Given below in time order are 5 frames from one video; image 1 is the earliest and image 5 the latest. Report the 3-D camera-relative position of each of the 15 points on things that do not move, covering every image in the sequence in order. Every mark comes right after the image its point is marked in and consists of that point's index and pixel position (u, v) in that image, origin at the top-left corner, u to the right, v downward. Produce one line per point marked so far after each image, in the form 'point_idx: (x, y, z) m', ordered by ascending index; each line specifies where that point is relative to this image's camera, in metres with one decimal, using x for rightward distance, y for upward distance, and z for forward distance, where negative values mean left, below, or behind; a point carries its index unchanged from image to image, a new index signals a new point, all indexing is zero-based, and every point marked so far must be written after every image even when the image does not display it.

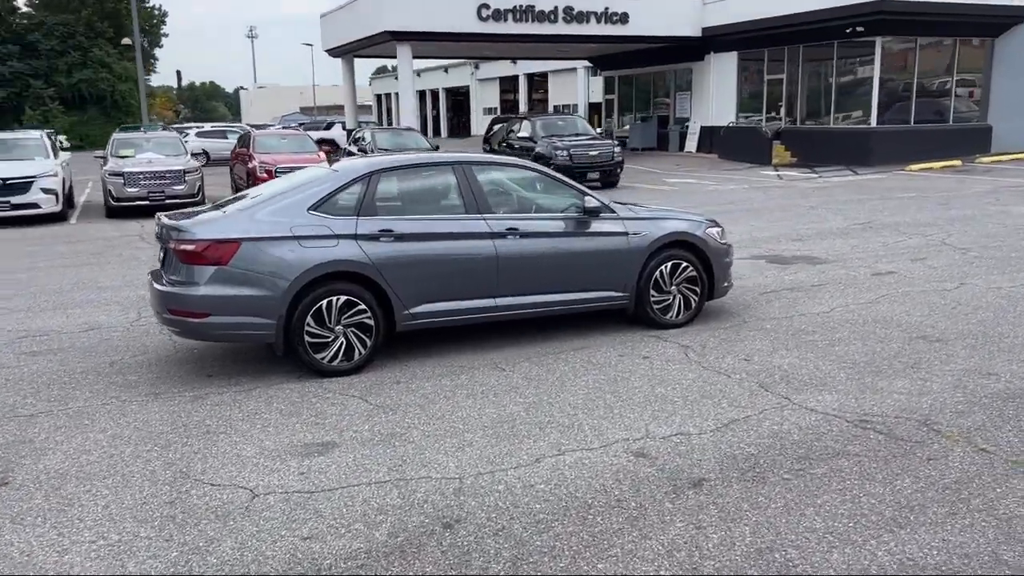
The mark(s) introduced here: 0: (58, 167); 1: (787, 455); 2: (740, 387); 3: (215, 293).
0: (-10.2, +2.7, +19.7) m
1: (+1.4, -0.9, +4.5) m
2: (+1.5, -0.7, +5.7) m
3: (-2.1, 0.0, +5.9) m
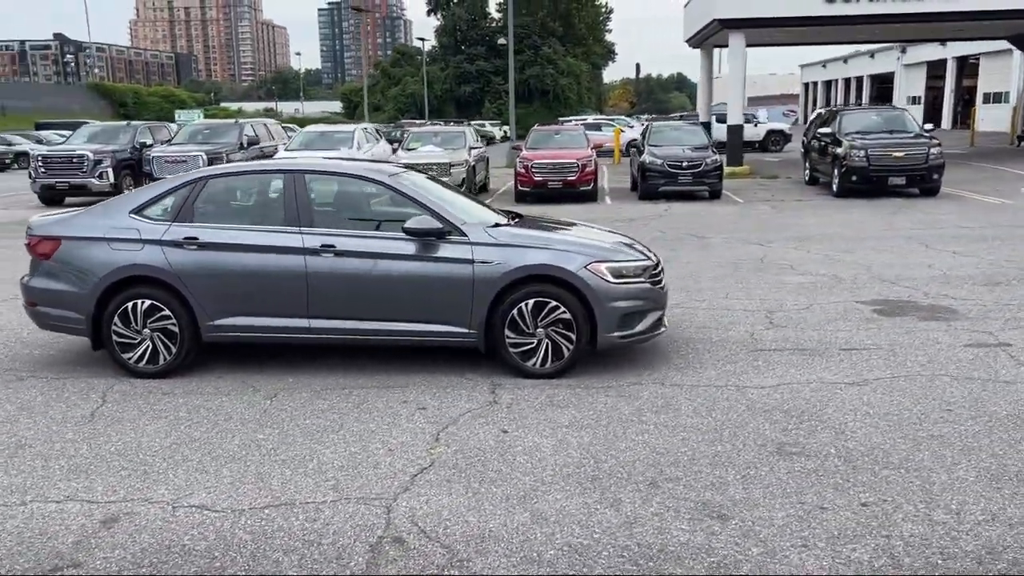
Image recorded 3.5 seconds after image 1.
0: (-4.0, +3.4, +22.3) m
1: (-1.2, -1.1, +3.6) m
2: (-0.6, -0.9, +4.6) m
3: (-3.5, 0.0, +6.5) m
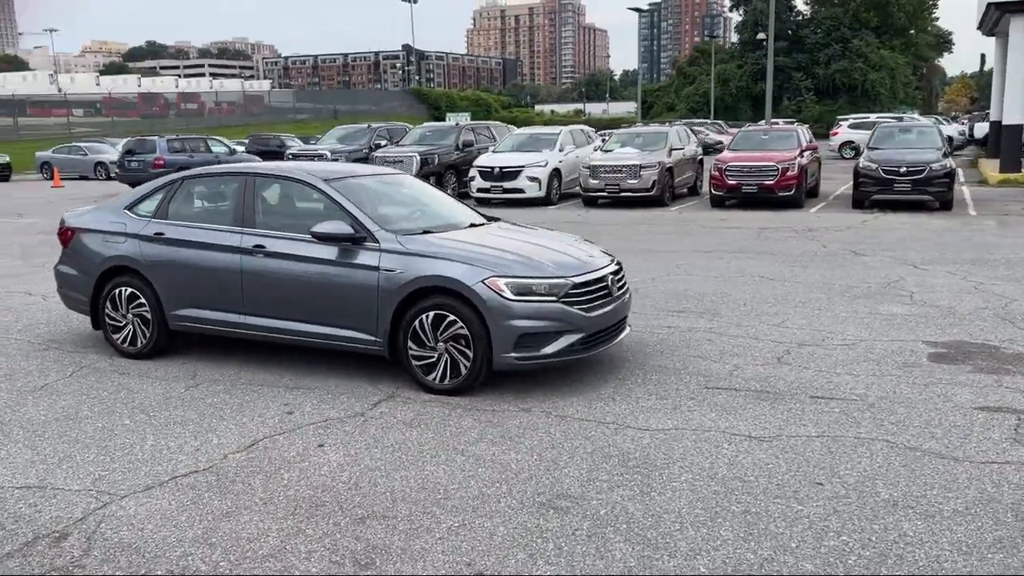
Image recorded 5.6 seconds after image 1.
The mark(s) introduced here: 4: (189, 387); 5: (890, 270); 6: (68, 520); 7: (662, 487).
0: (+1.2, +3.4, +22.5) m
1: (-2.8, -1.1, +4.0) m
2: (-1.8, -1.0, +4.7) m
3: (-3.9, +0.2, +7.5) m
4: (-2.3, -0.7, +6.3) m
5: (+4.8, +0.2, +11.1) m
6: (-2.0, -1.1, +4.0) m
7: (+0.8, -1.0, +4.3) m
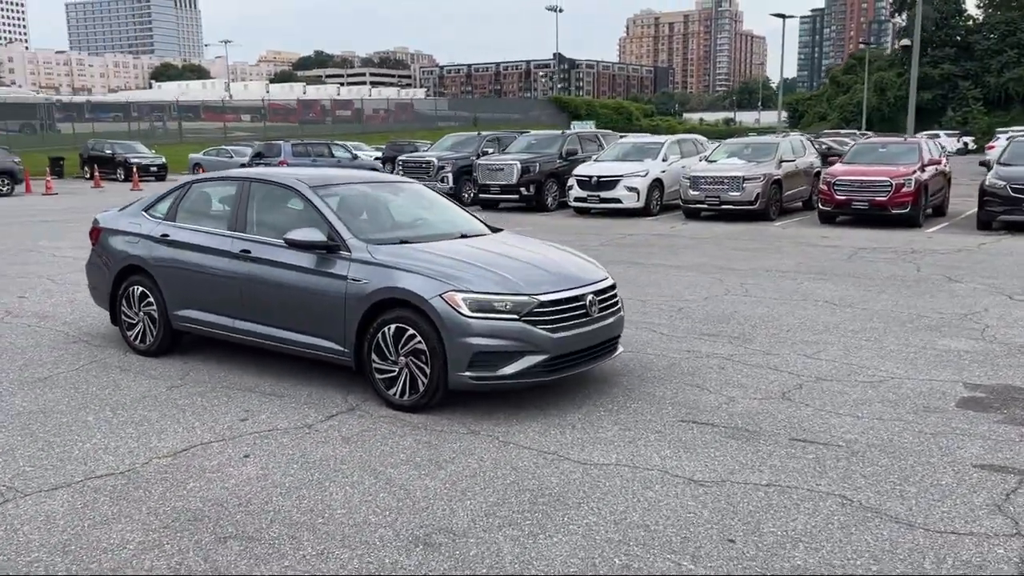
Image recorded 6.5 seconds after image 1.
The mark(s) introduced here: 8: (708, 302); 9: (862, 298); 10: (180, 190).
0: (+3.7, +3.0, +21.9) m
1: (-3.3, -1.1, +4.2) m
2: (-2.2, -1.0, +4.8) m
3: (-3.8, +0.2, +7.8) m
4: (-2.5, -0.7, +6.4) m
5: (+5.3, -0.1, +10.0) m
6: (-2.6, -1.1, +4.1) m
7: (+0.2, -1.1, +3.9) m
8: (+2.2, -0.2, +10.0) m
9: (+4.0, -0.1, +10.1) m
10: (-2.8, +0.8, +7.3) m
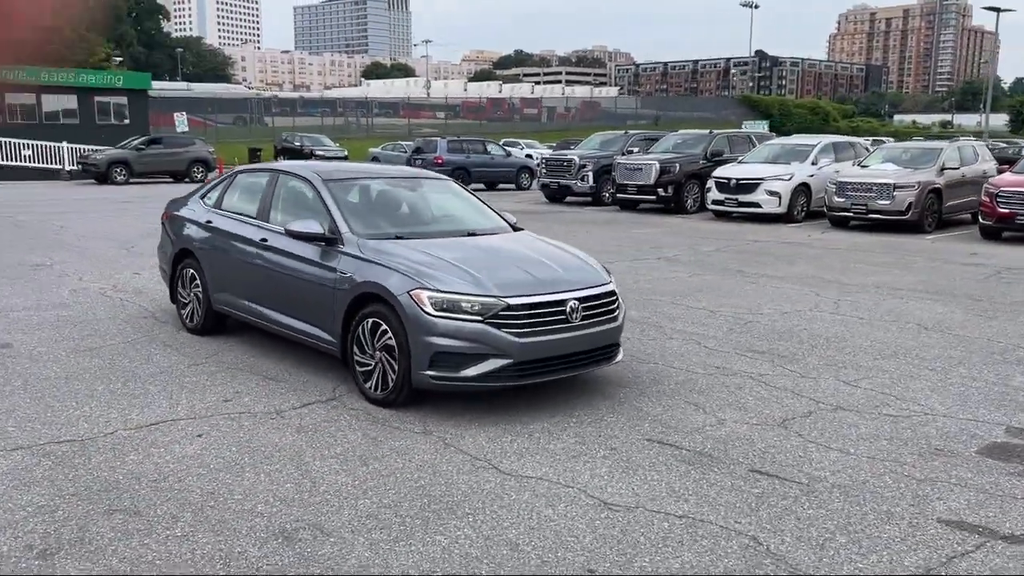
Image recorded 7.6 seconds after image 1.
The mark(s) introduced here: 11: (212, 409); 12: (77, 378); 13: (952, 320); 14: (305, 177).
0: (+7.0, +2.7, +20.6) m
1: (-3.8, -0.9, +4.8) m
2: (-2.6, -0.9, +5.2) m
3: (-3.4, +0.4, +8.5) m
4: (-2.5, -0.6, +6.8) m
5: (+5.9, -0.4, +8.7) m
6: (-3.1, -0.9, +4.6) m
7: (-0.4, -1.1, +3.8) m
8: (+2.9, -0.3, +9.3) m
9: (+4.7, -0.4, +9.0) m
10: (-2.5, +1.0, +7.7) m
11: (-1.9, -0.8, +5.7) m
12: (-3.2, -0.7, +6.4) m
13: (+4.6, -0.3, +9.2) m
14: (-1.6, +0.9, +6.9) m
